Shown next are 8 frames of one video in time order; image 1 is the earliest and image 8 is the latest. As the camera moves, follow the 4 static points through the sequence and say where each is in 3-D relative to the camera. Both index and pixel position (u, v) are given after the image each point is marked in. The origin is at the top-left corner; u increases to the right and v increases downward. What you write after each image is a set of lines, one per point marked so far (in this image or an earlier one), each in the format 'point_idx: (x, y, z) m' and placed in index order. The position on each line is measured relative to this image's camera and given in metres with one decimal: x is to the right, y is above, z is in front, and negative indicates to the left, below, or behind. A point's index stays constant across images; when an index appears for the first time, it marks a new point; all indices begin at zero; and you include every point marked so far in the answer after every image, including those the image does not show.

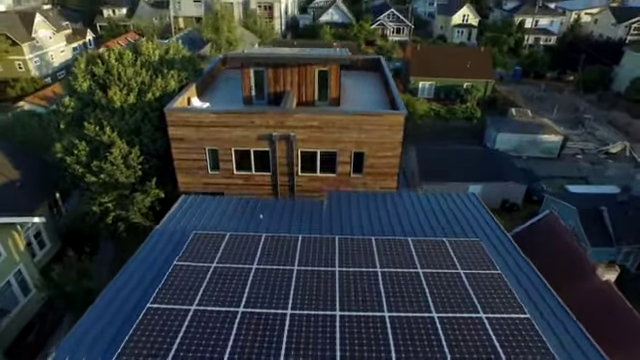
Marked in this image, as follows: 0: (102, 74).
0: (-9.0, +4.4, +17.9) m
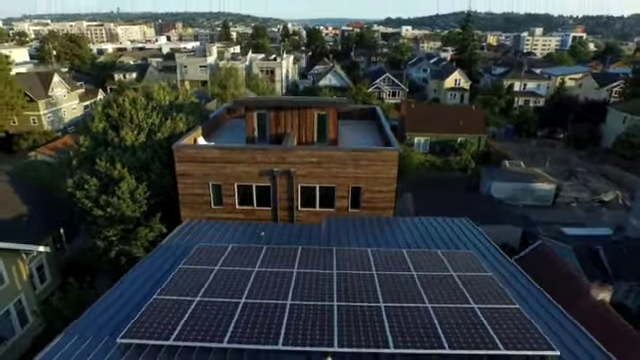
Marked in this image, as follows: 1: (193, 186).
0: (-9.0, +2.9, +19.1) m
1: (-5.1, -0.2, +17.5) m
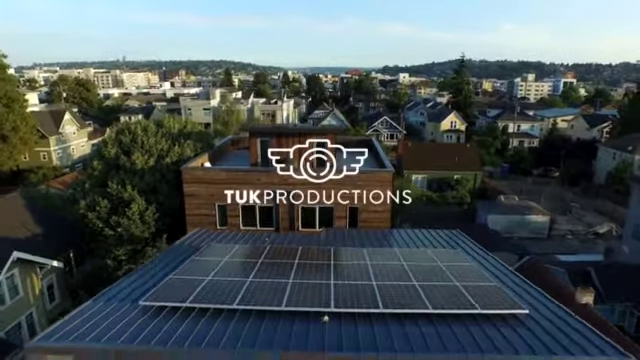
0: (-9.0, +1.8, +20.5) m
1: (-5.1, -1.1, +18.5) m
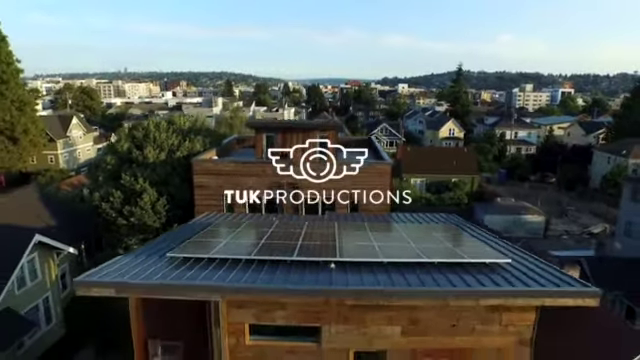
0: (-8.9, +2.1, +21.5) m
1: (-5.0, -0.8, +19.5) m
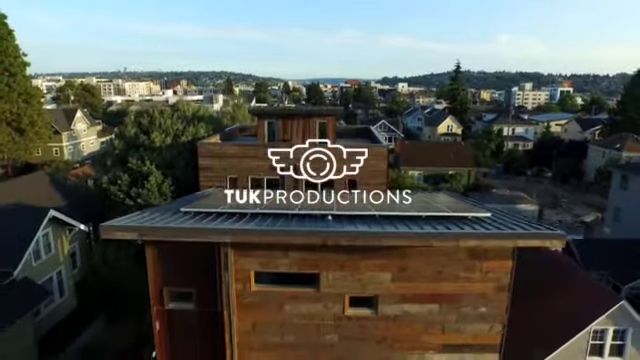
0: (-9.0, +2.9, +22.5) m
1: (-5.0, +0.1, +20.5) m
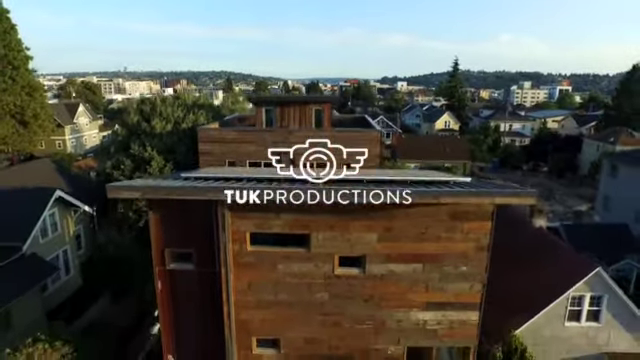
0: (-9.2, +3.7, +23.2) m
1: (-5.3, +0.8, +21.2) m
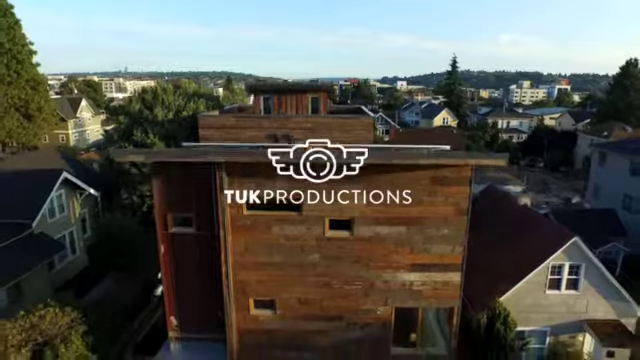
0: (-9.4, +4.4, +24.0) m
1: (-5.5, +1.6, +22.0) m
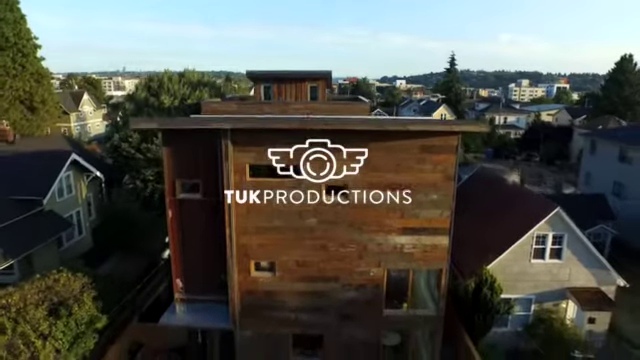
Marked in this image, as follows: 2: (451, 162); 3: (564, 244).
0: (-9.5, +5.3, +24.8) m
1: (-5.6, +2.4, +22.8) m
2: (+3.5, +0.5, +11.5) m
3: (+8.2, -2.2, +14.6) m
